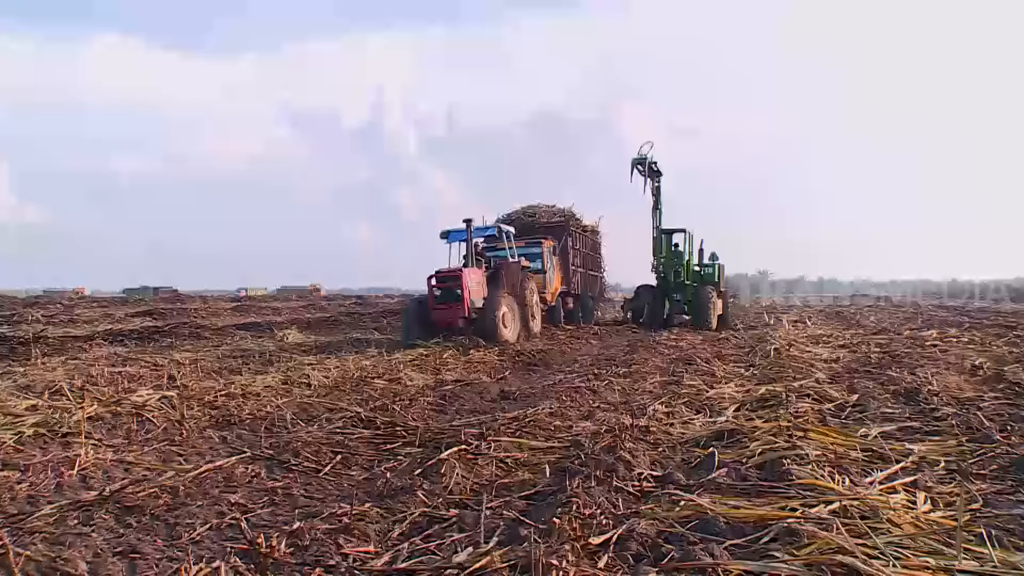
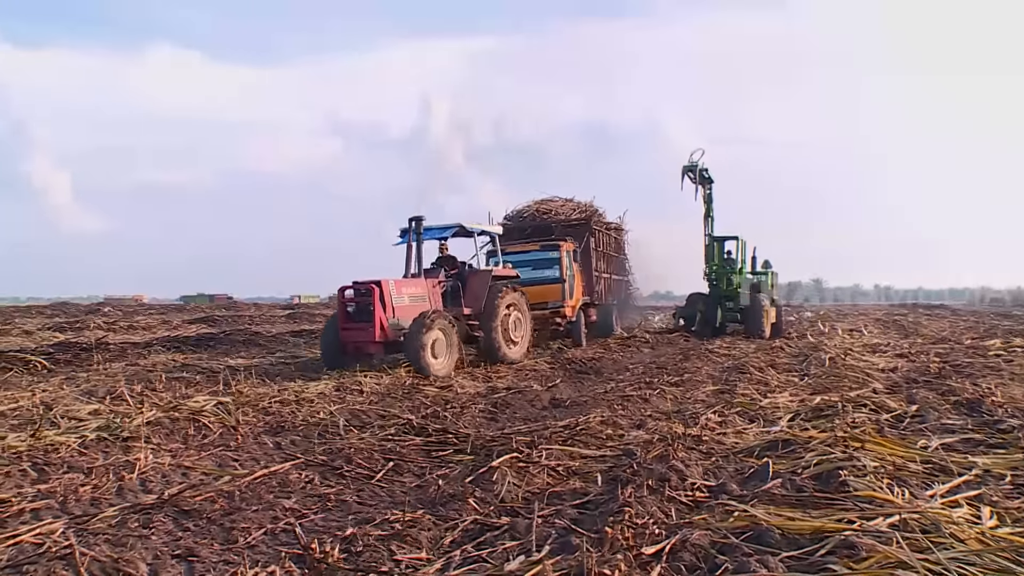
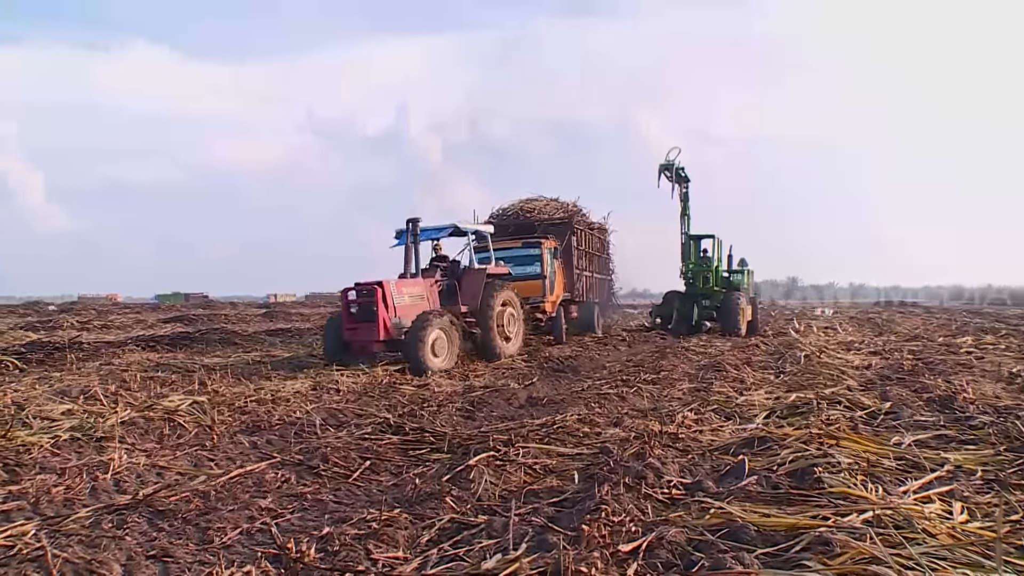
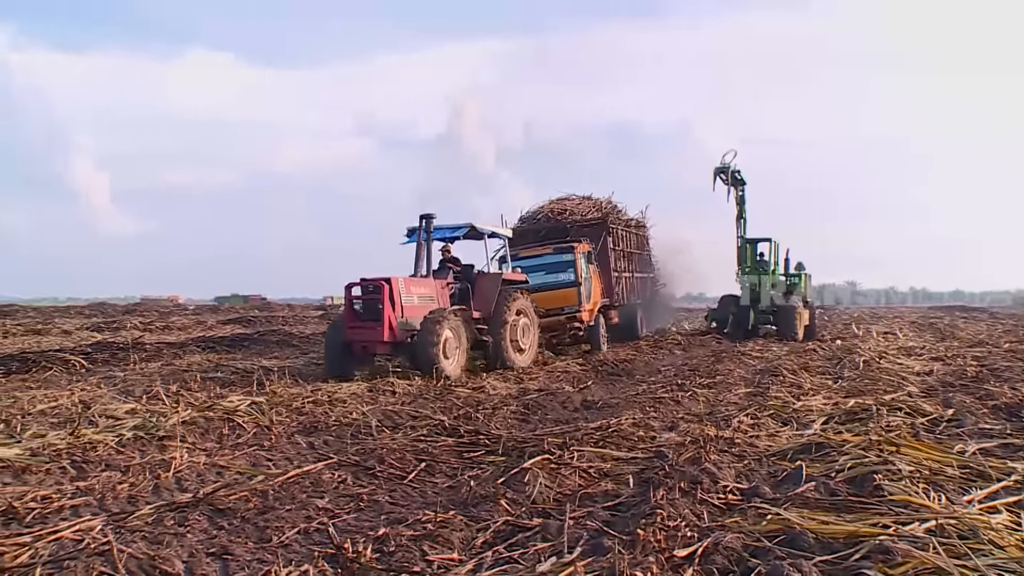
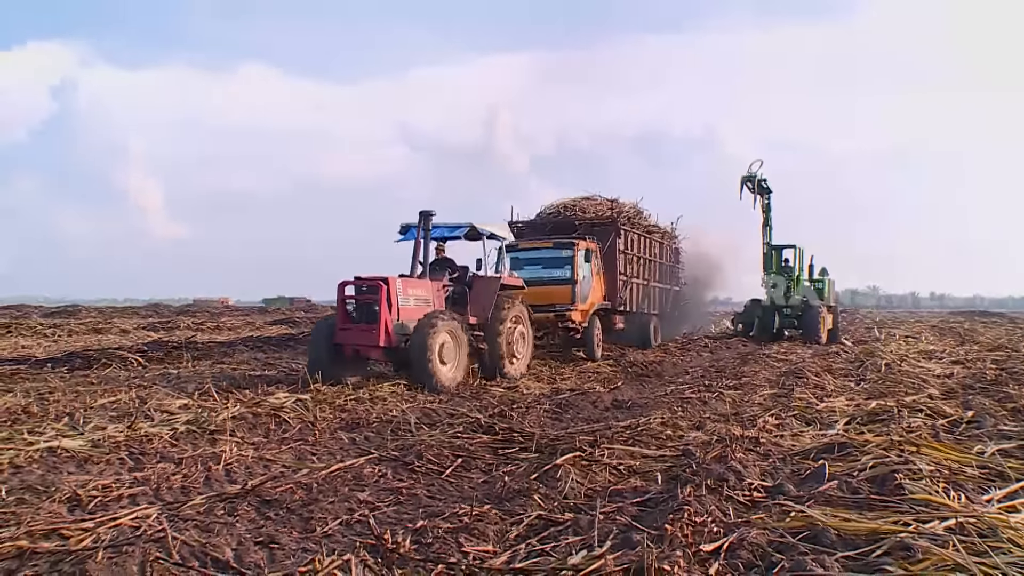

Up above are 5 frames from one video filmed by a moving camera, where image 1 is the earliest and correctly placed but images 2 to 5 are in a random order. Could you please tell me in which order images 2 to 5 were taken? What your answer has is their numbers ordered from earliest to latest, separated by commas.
3, 2, 4, 5
